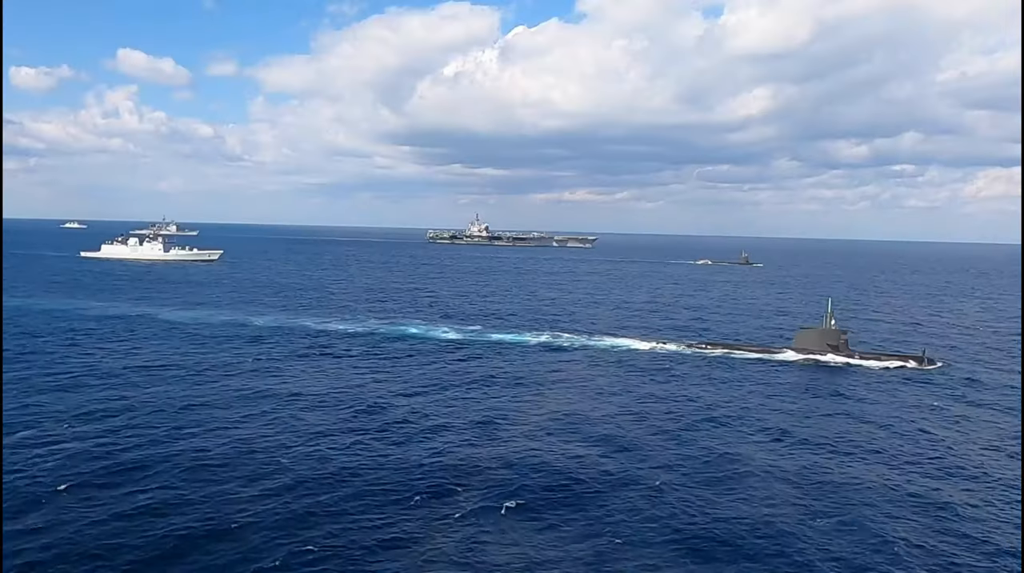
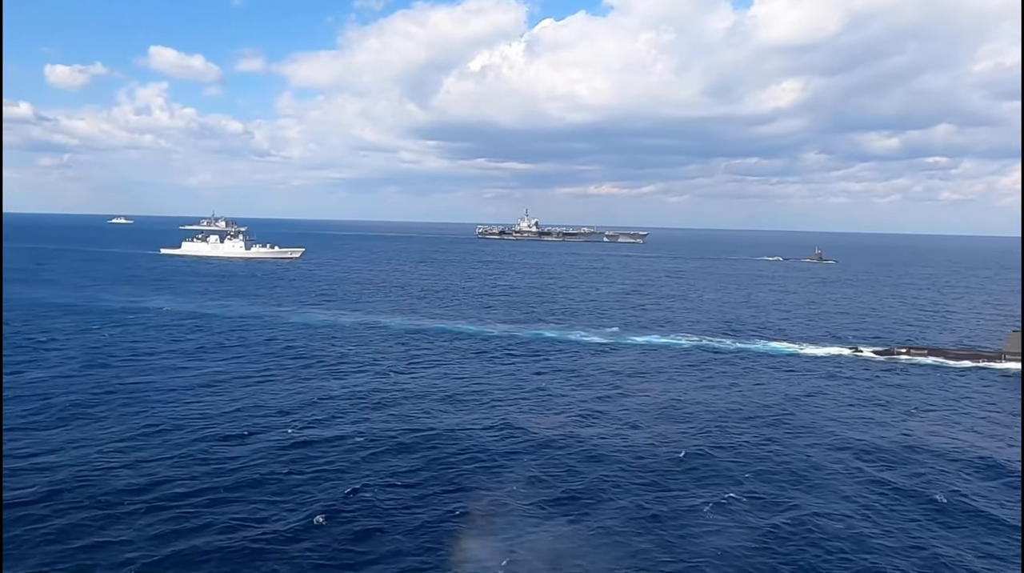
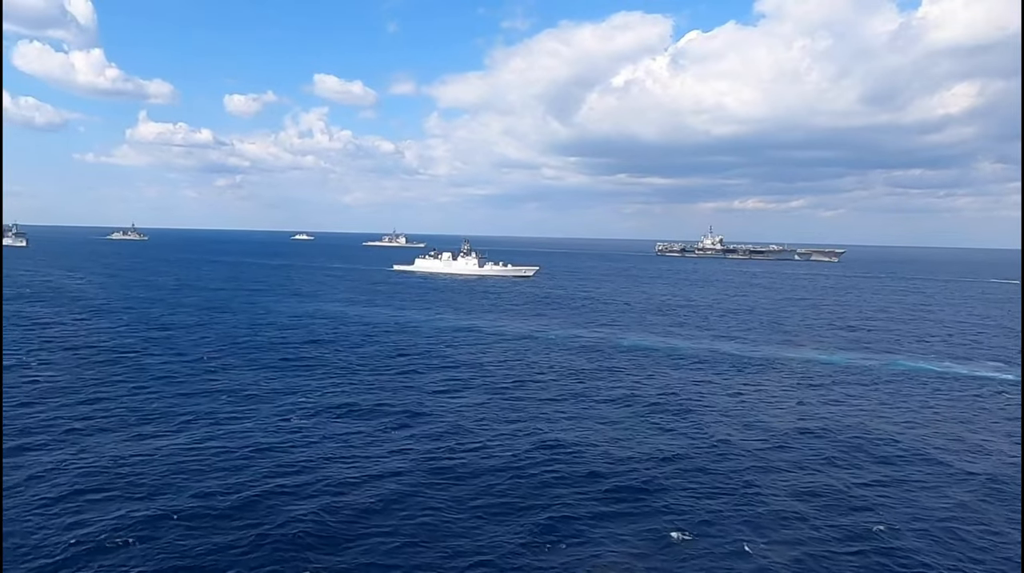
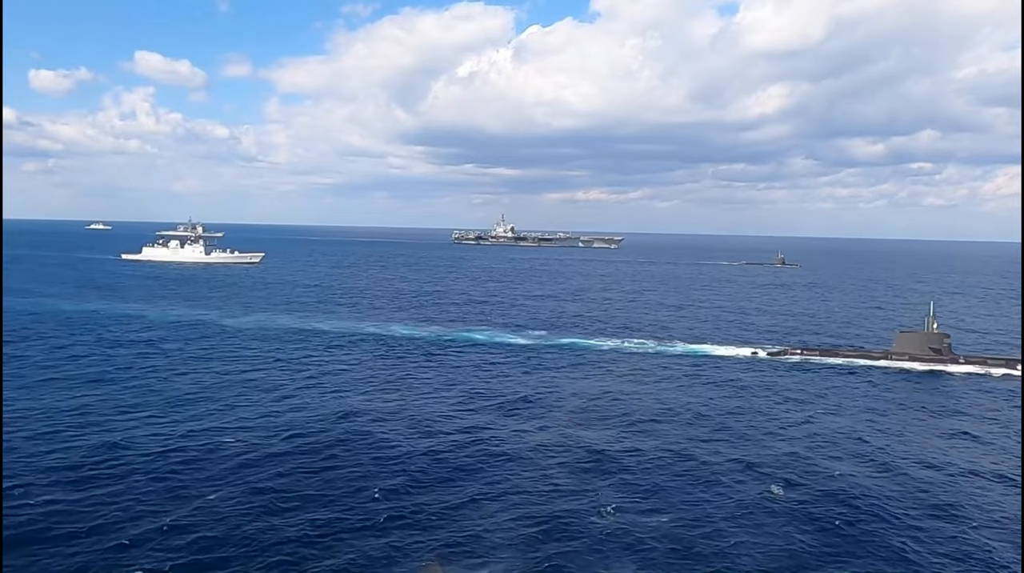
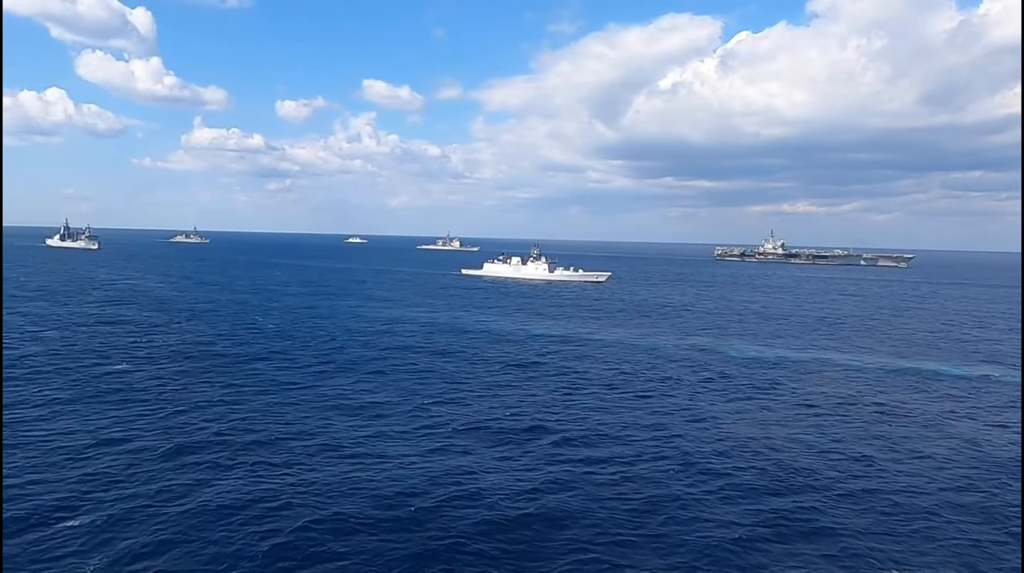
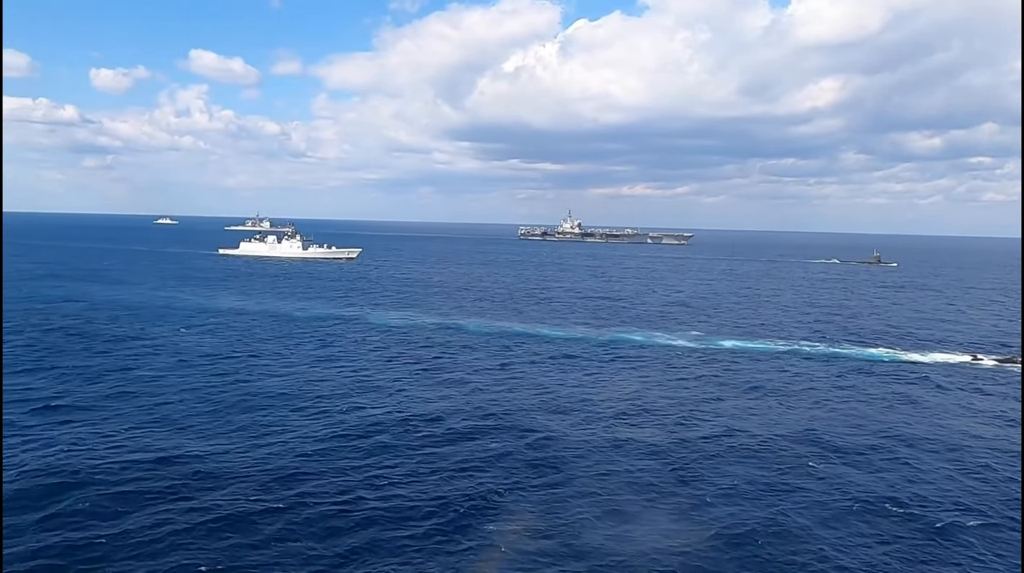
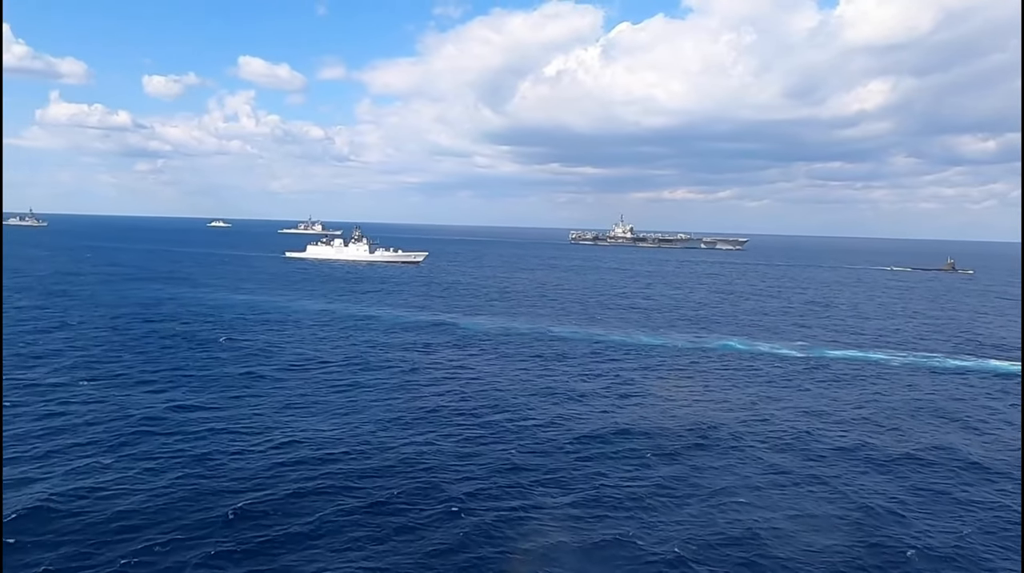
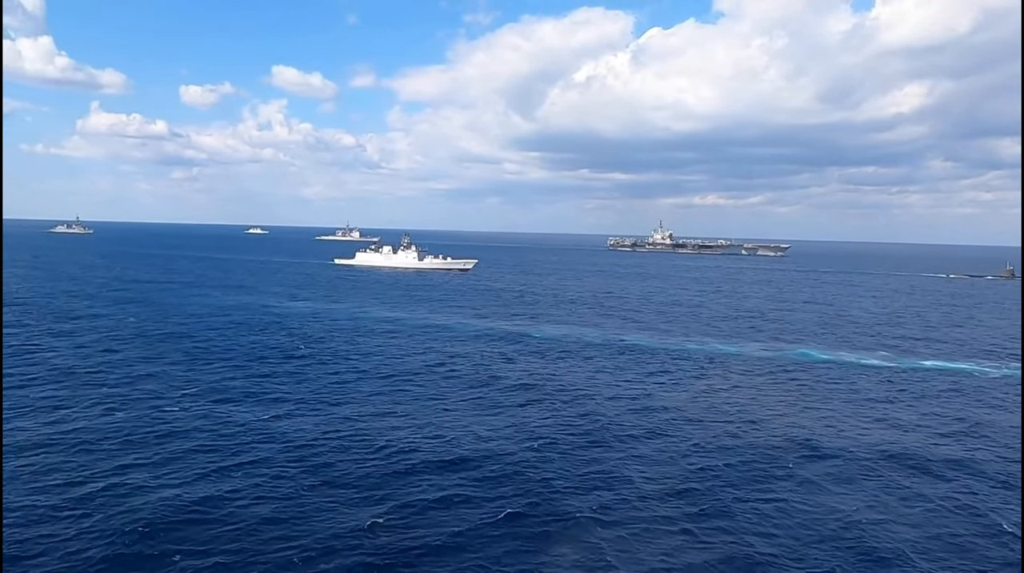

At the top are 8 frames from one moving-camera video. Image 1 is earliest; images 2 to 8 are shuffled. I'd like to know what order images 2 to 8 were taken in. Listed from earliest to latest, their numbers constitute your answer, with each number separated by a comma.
4, 2, 6, 7, 8, 3, 5
